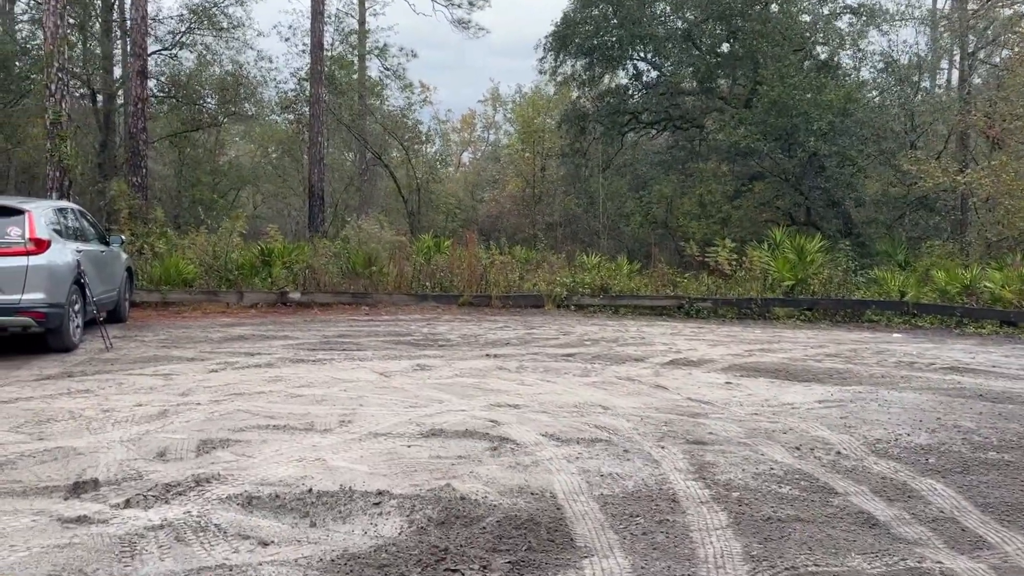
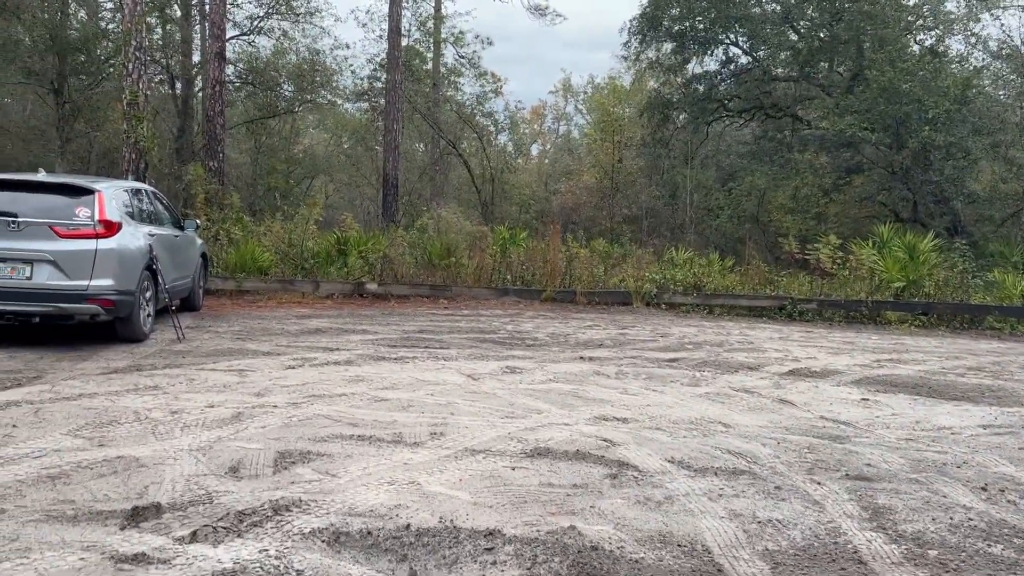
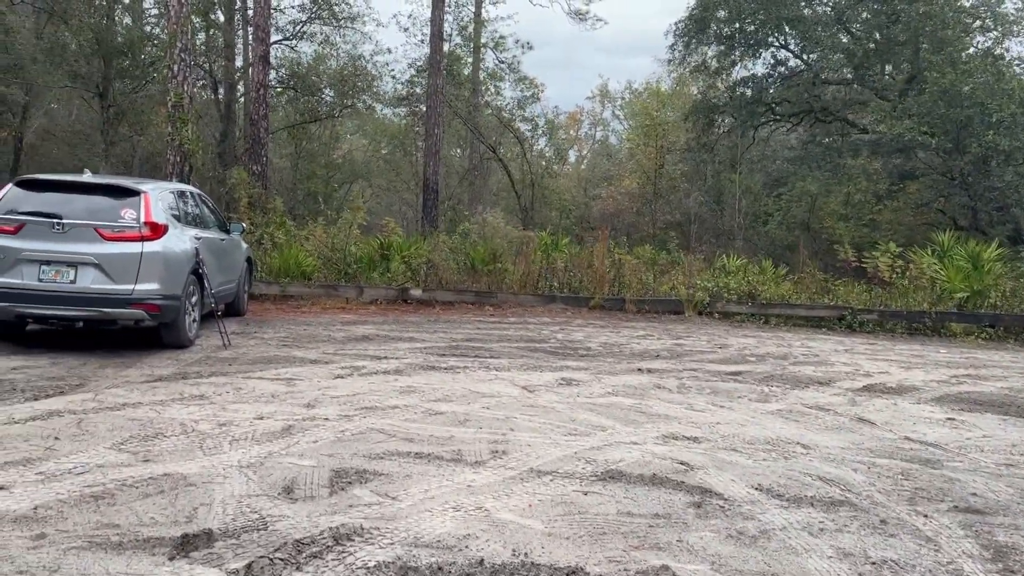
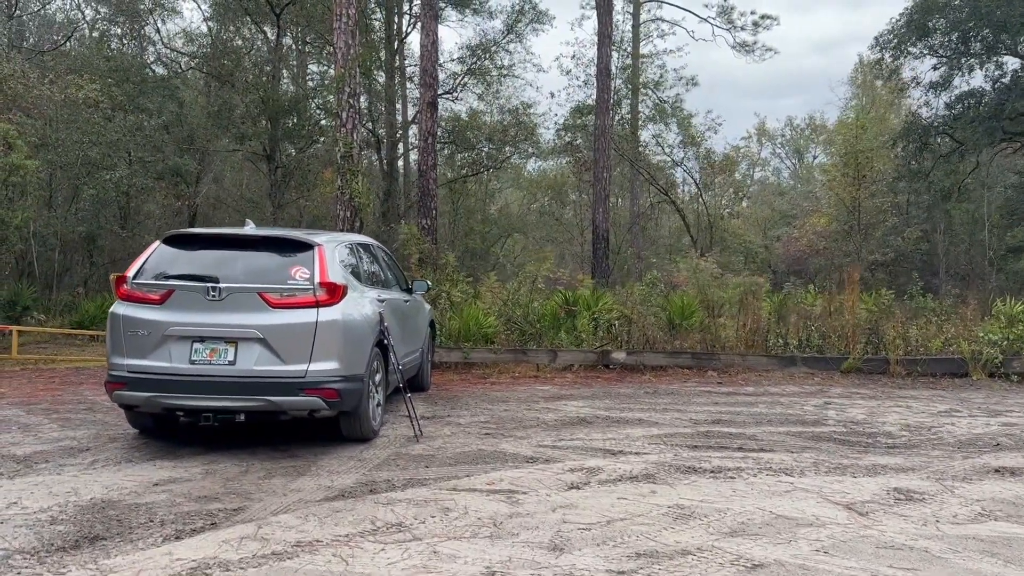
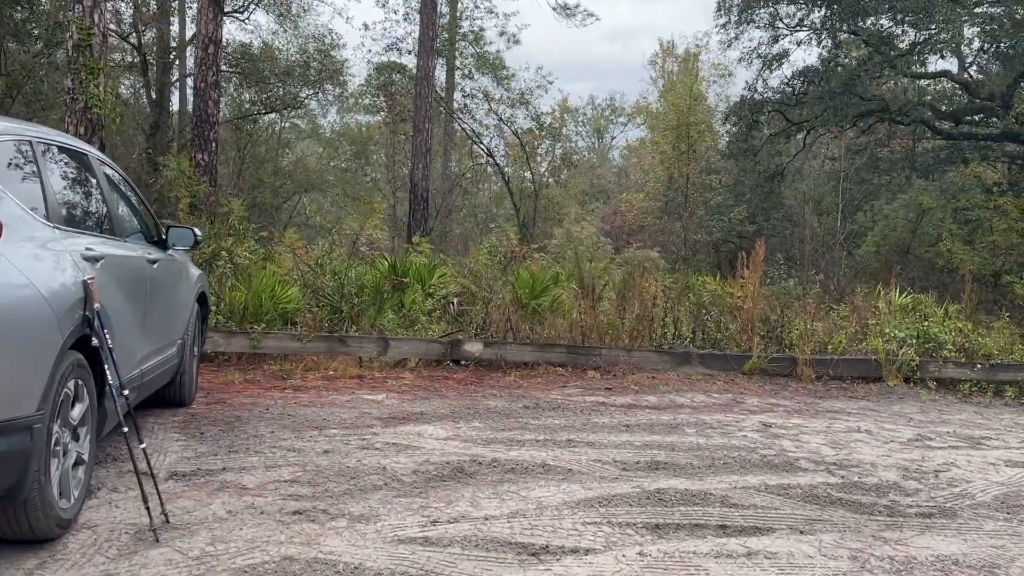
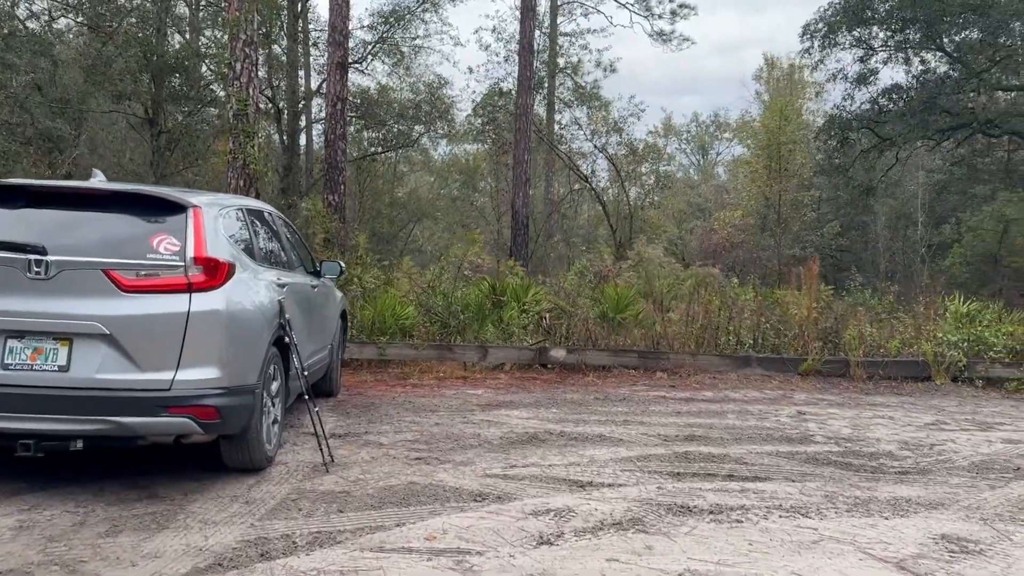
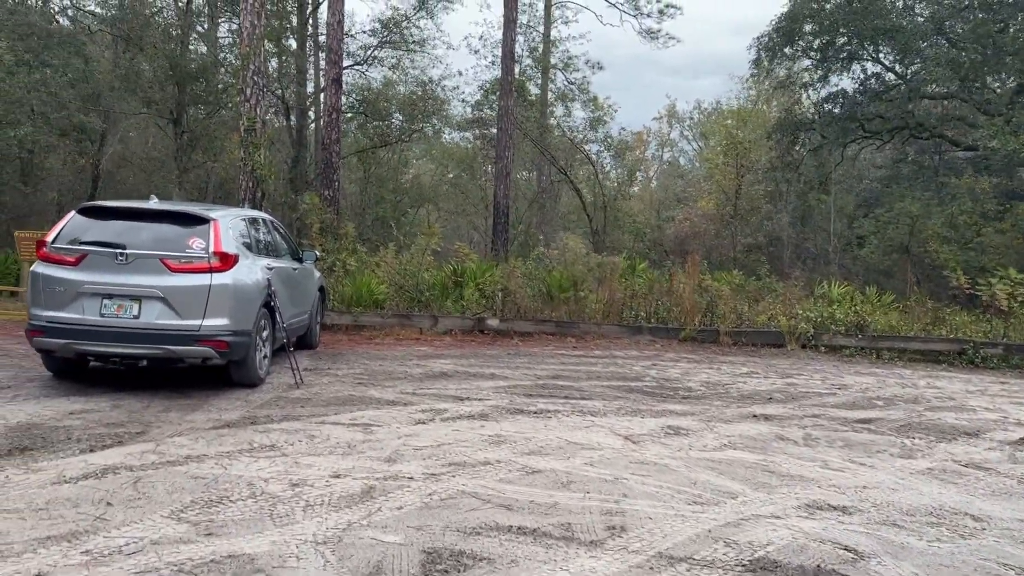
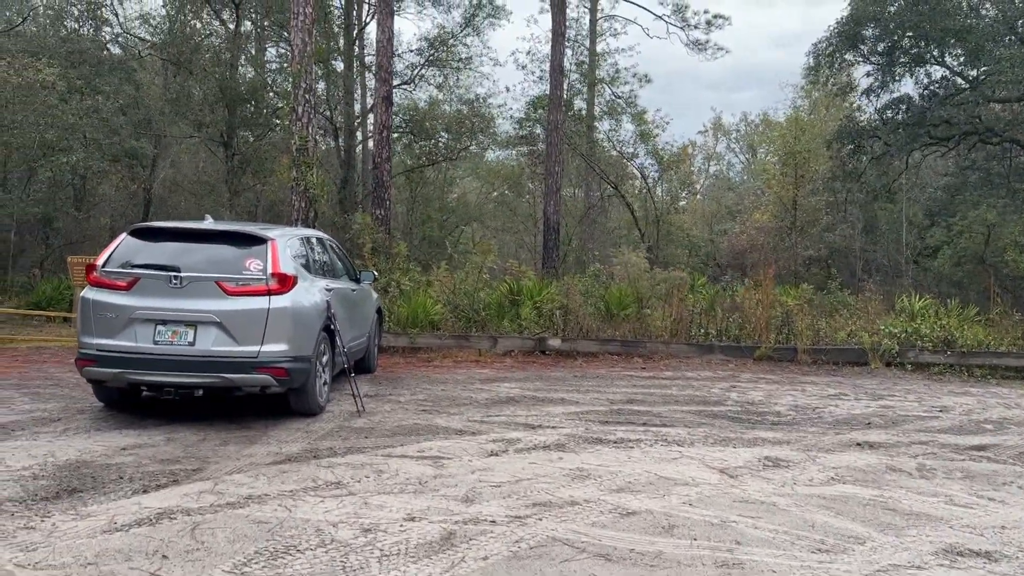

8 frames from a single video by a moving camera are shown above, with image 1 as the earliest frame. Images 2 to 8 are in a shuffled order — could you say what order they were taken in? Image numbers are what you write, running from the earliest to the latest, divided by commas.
2, 3, 7, 8, 4, 6, 5
